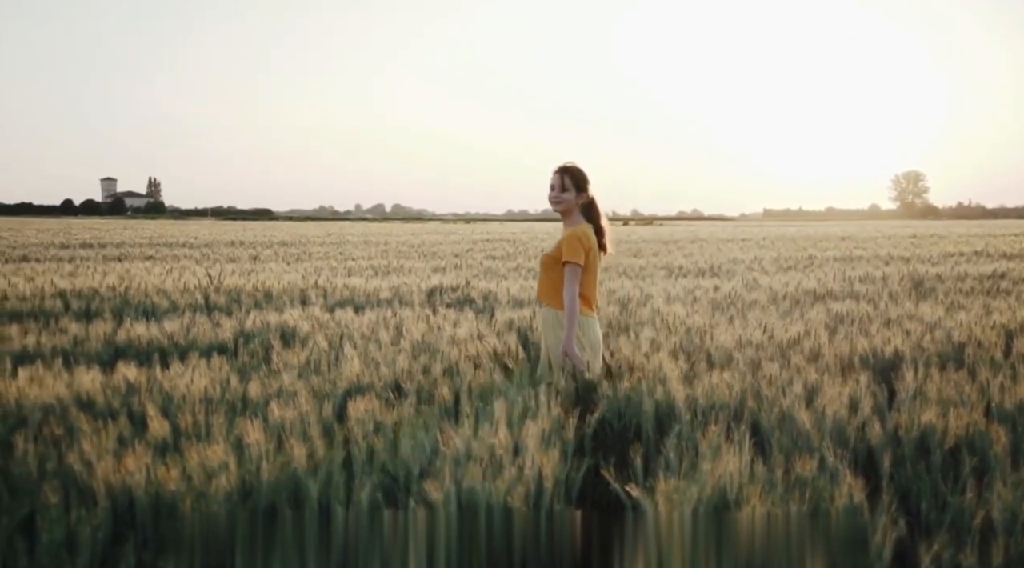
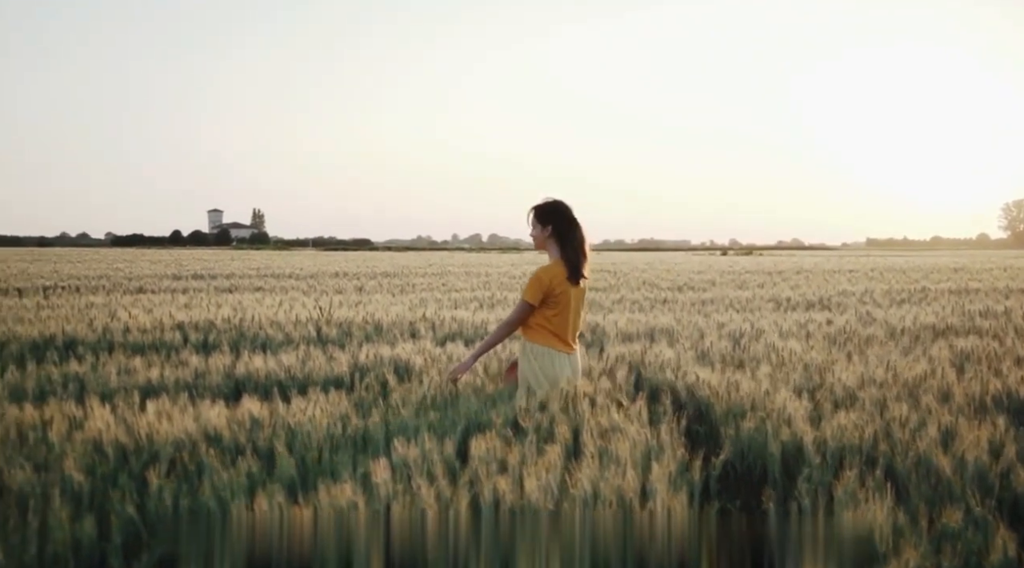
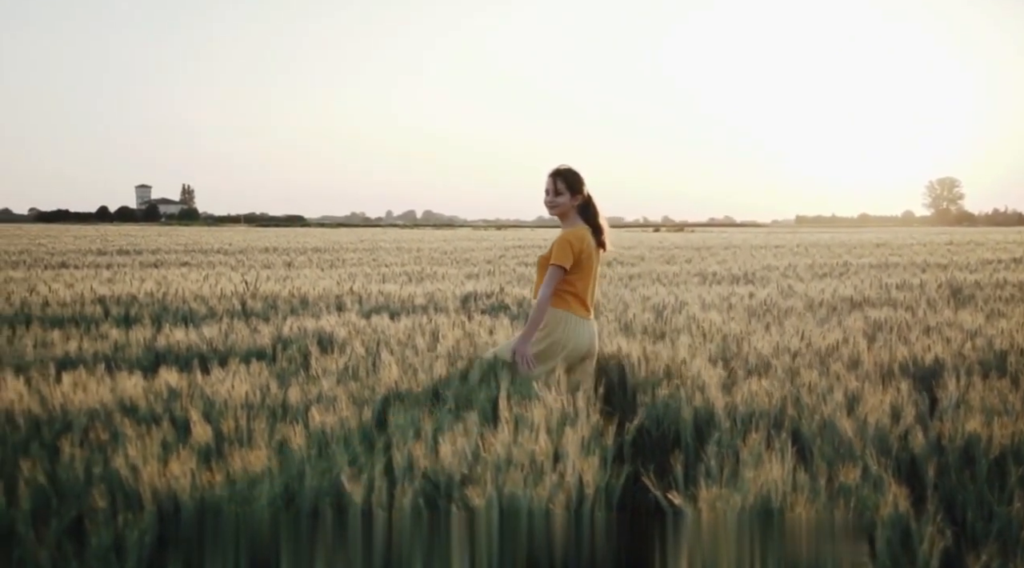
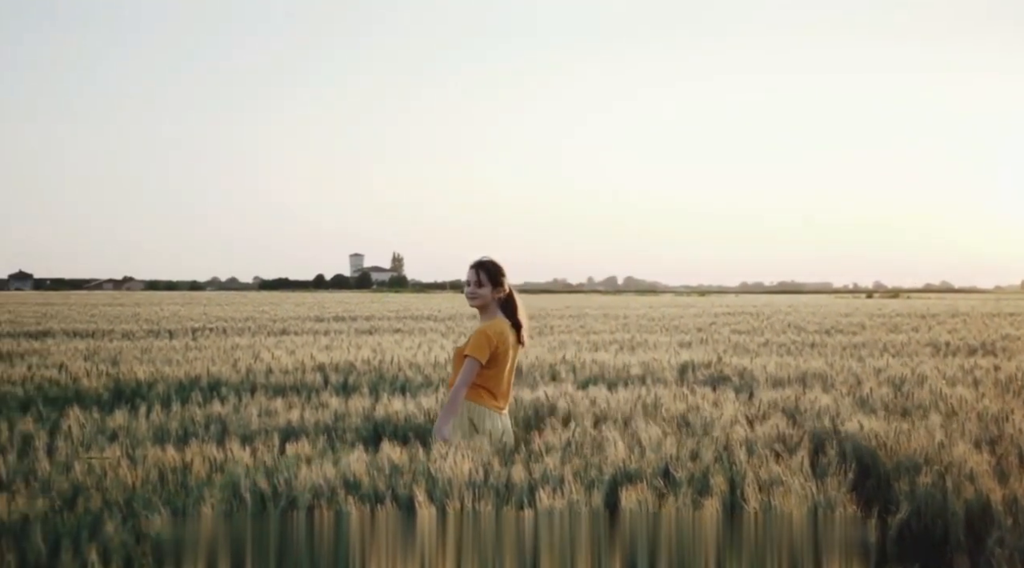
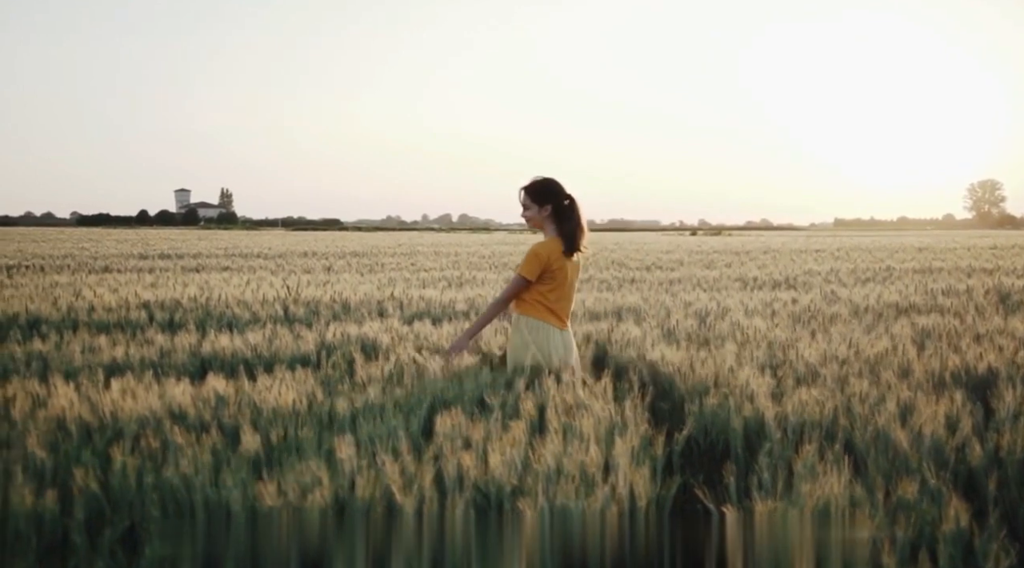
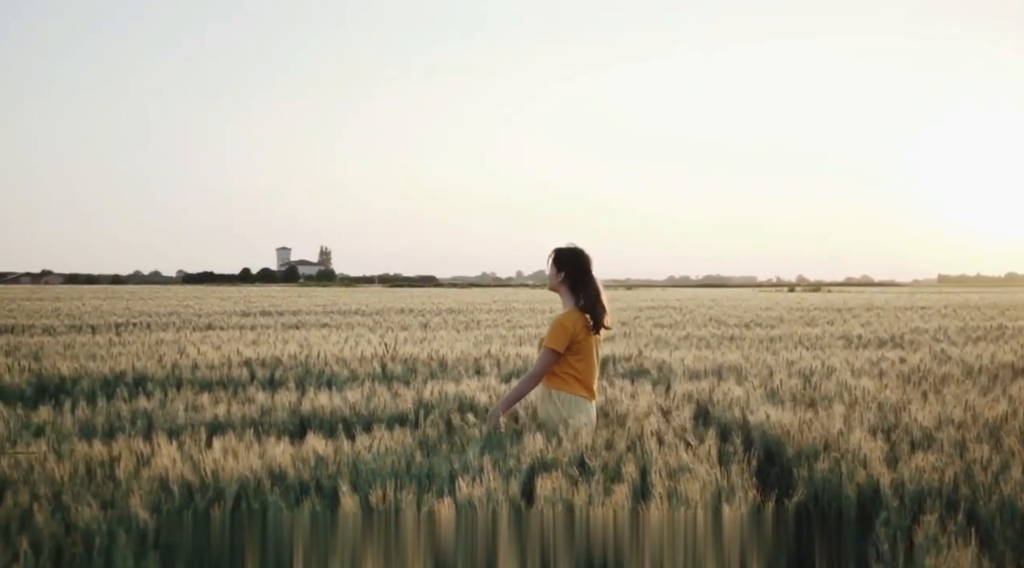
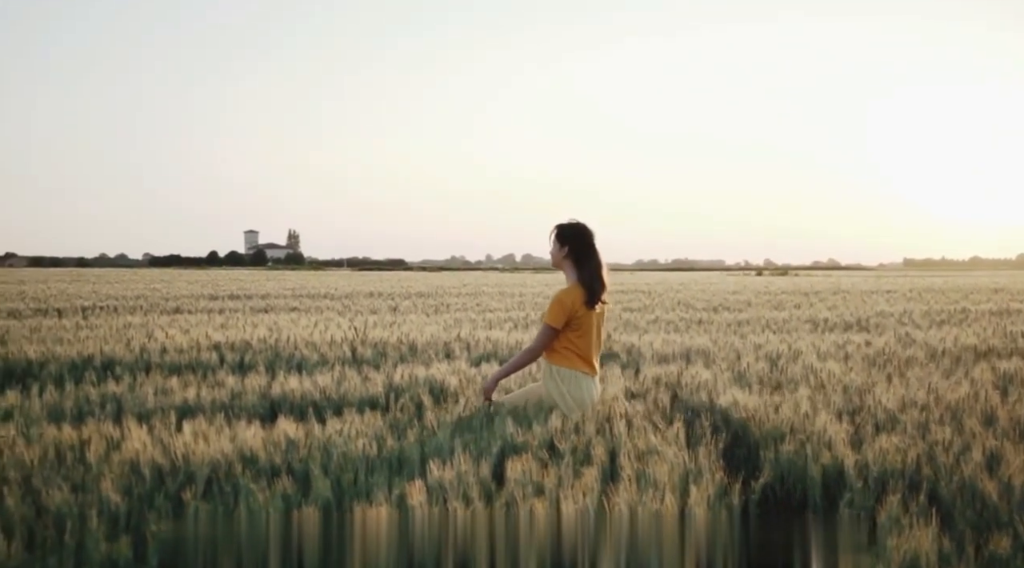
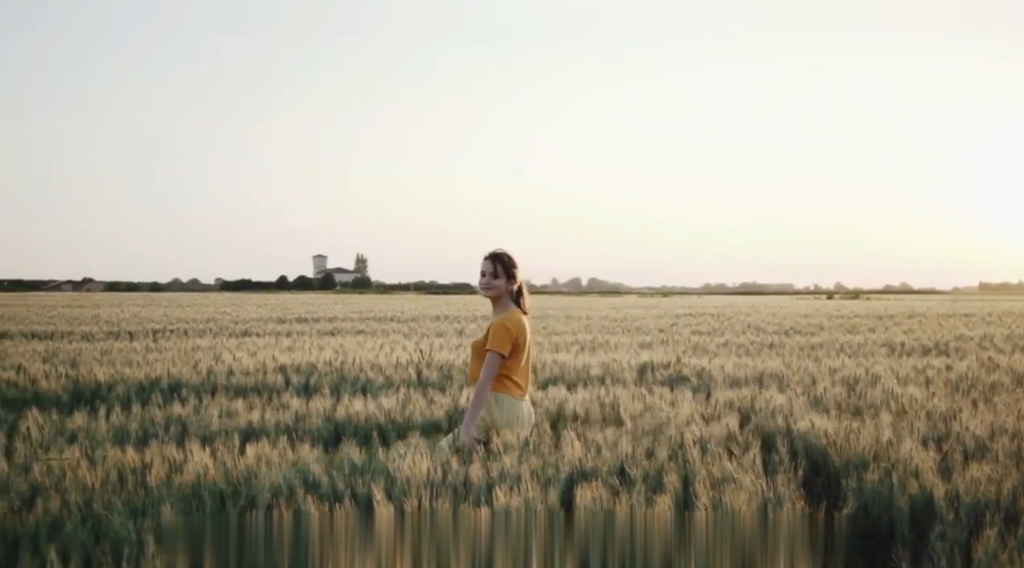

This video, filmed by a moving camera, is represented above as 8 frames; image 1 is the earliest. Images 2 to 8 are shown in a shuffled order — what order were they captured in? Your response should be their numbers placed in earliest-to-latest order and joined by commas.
3, 5, 2, 7, 6, 8, 4
